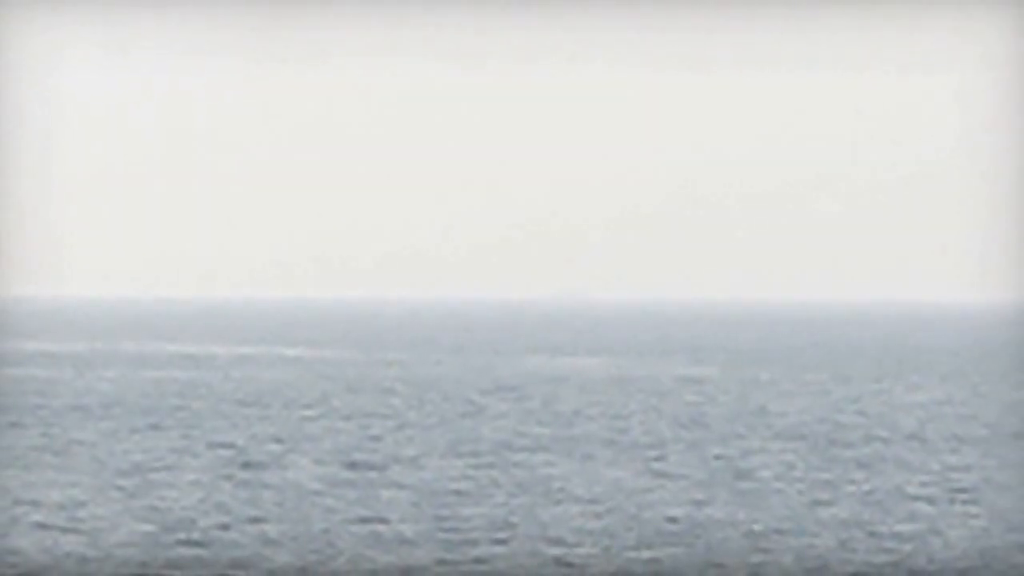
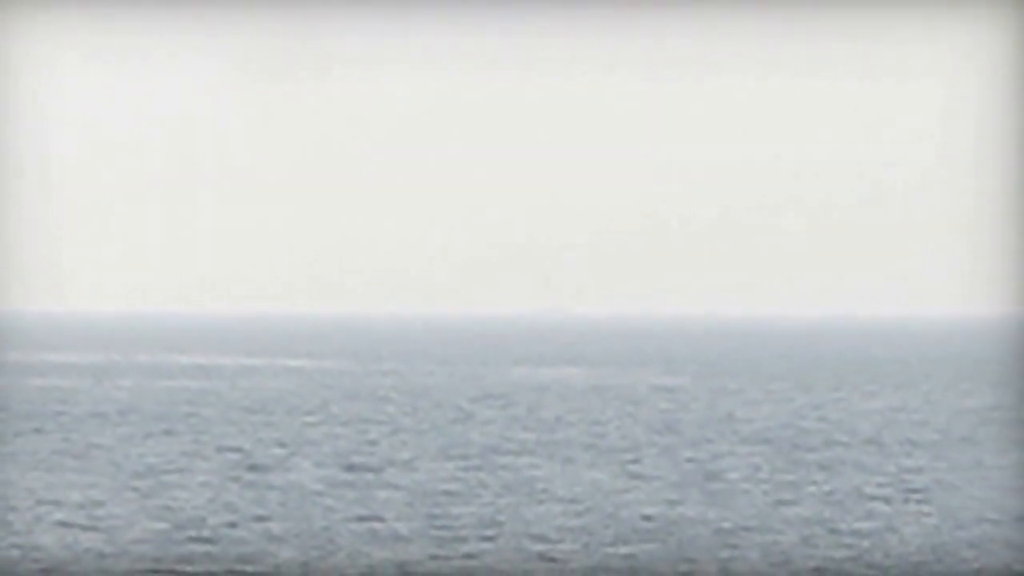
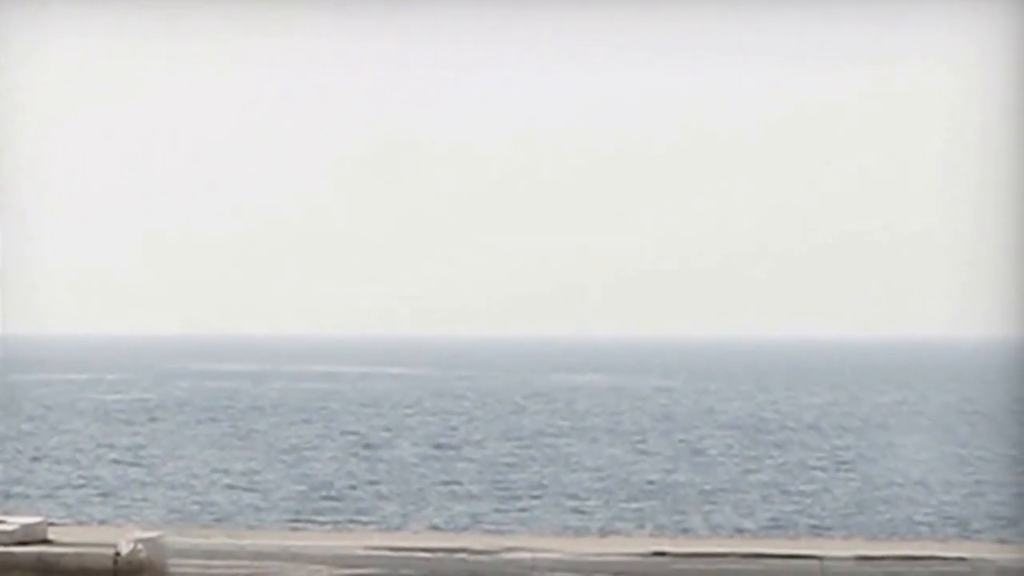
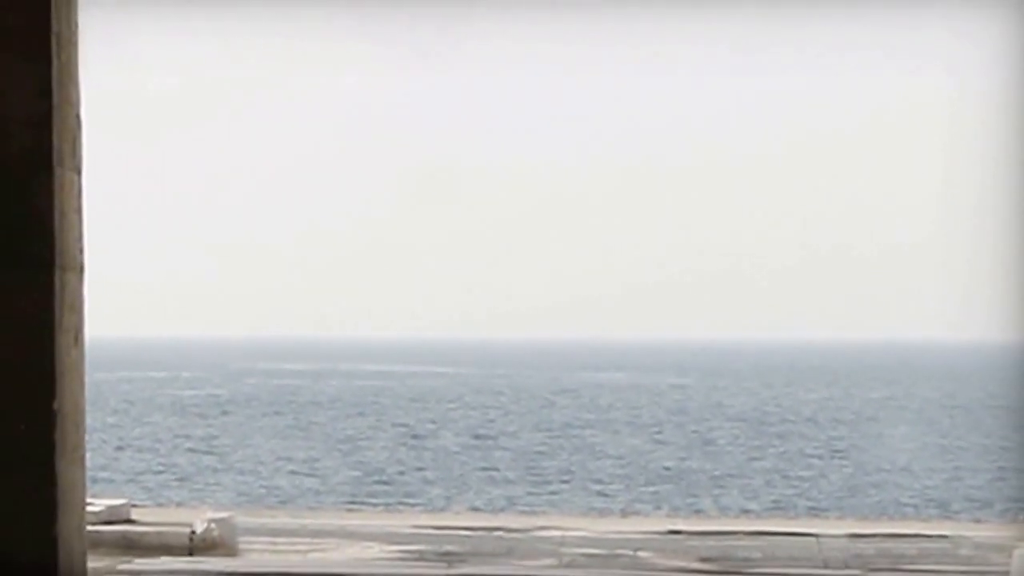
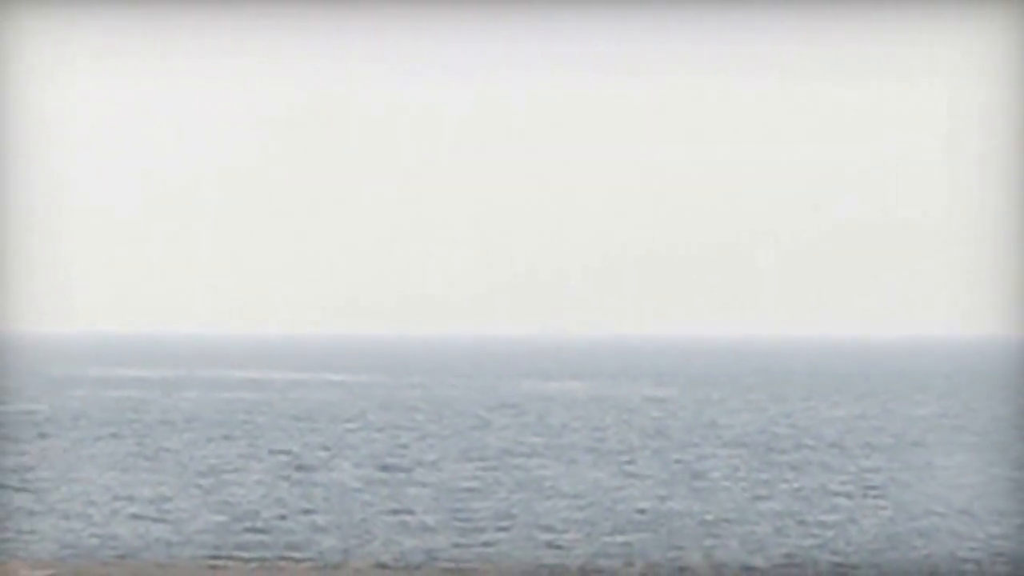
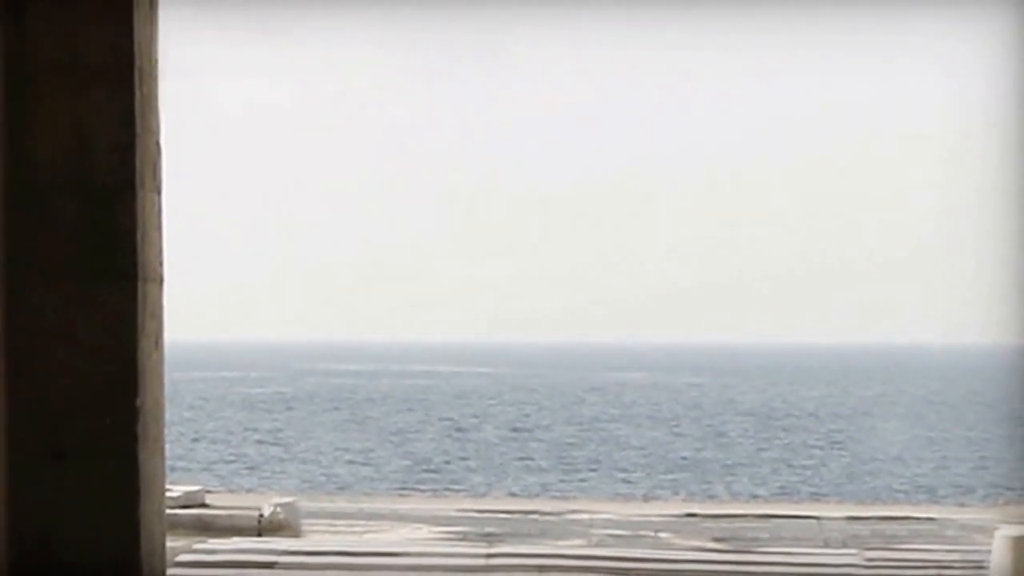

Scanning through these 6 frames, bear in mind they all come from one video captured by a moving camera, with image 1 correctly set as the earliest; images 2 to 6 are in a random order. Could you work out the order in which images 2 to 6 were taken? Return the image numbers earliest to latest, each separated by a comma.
2, 5, 3, 4, 6
